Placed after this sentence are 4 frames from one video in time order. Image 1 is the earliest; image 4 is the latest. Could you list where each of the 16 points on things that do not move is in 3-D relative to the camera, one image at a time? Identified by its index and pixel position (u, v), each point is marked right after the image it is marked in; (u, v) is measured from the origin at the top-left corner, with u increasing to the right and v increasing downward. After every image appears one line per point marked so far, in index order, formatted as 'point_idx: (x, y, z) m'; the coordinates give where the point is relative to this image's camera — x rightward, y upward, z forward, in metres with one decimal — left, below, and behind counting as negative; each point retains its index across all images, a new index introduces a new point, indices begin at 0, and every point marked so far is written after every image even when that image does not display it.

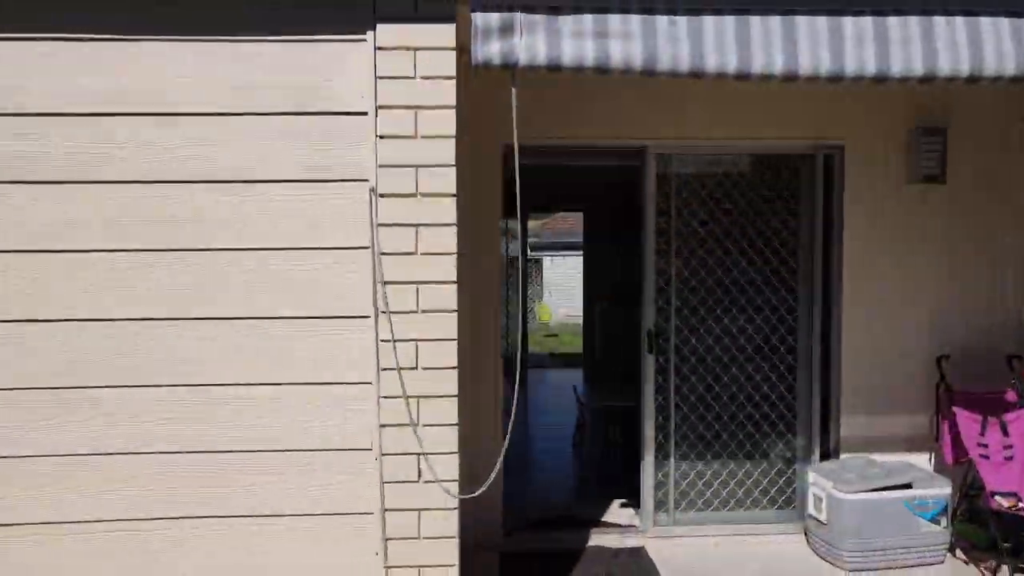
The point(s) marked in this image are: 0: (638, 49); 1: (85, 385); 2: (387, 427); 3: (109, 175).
0: (+0.8, +1.6, +4.7) m
1: (-2.8, -0.6, +4.8) m
2: (-0.8, -0.9, +4.9) m
3: (-2.6, +0.7, +4.8) m
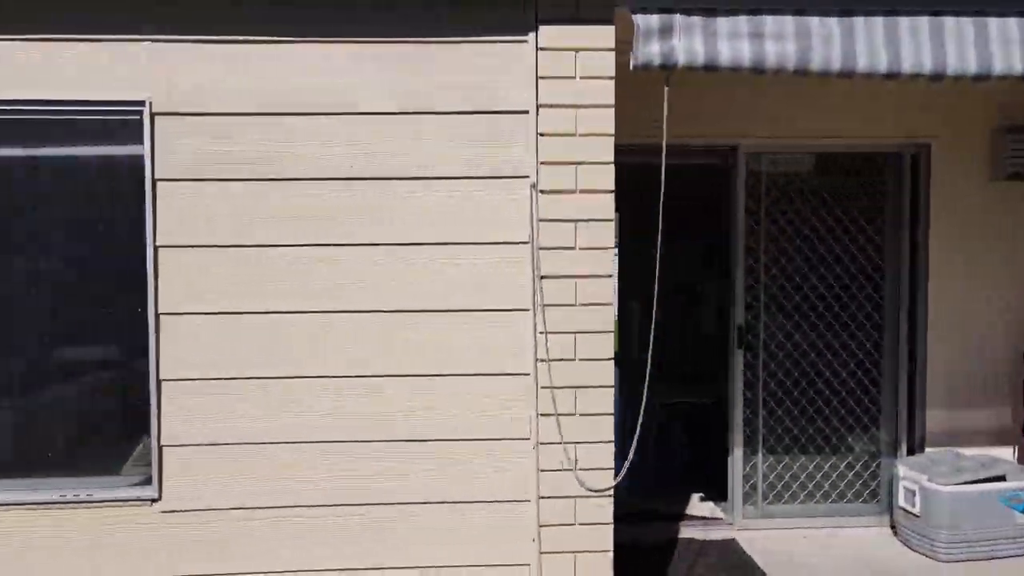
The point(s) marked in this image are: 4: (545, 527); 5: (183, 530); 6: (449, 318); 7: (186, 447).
0: (+1.9, +1.6, +4.9) m
1: (-1.8, -0.6, +5.0) m
2: (+0.2, -0.9, +5.0) m
3: (-1.6, +0.8, +4.9) m
4: (+0.2, -1.7, +5.1) m
5: (-2.2, -1.6, +5.0) m
6: (-0.4, -0.2, +5.0) m
7: (-2.2, -1.1, +5.0) m
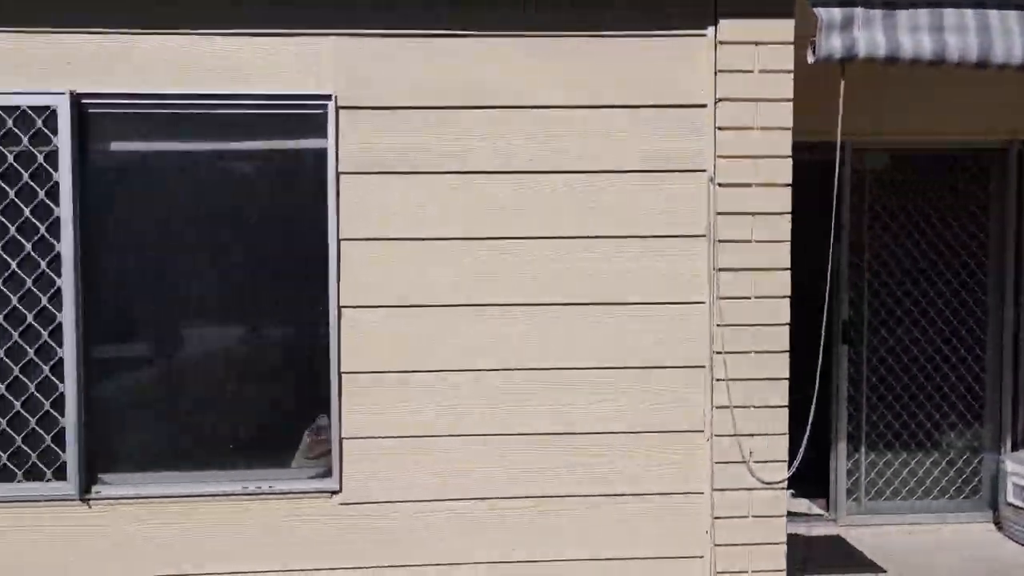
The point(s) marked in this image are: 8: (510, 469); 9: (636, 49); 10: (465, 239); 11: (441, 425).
0: (+3.1, +1.6, +4.9) m
1: (-0.6, -0.6, +5.0) m
2: (+1.4, -0.8, +5.0) m
3: (-0.4, +0.8, +5.0) m
4: (+1.4, -1.6, +5.1) m
5: (-1.0, -1.6, +5.0) m
6: (+0.8, -0.2, +5.0) m
7: (-1.0, -1.0, +5.0) m
8: (0.0, -1.2, +5.1) m
9: (+0.8, +1.6, +5.0) m
10: (-0.3, +0.3, +5.0) m
11: (-0.5, -0.9, +5.0) m
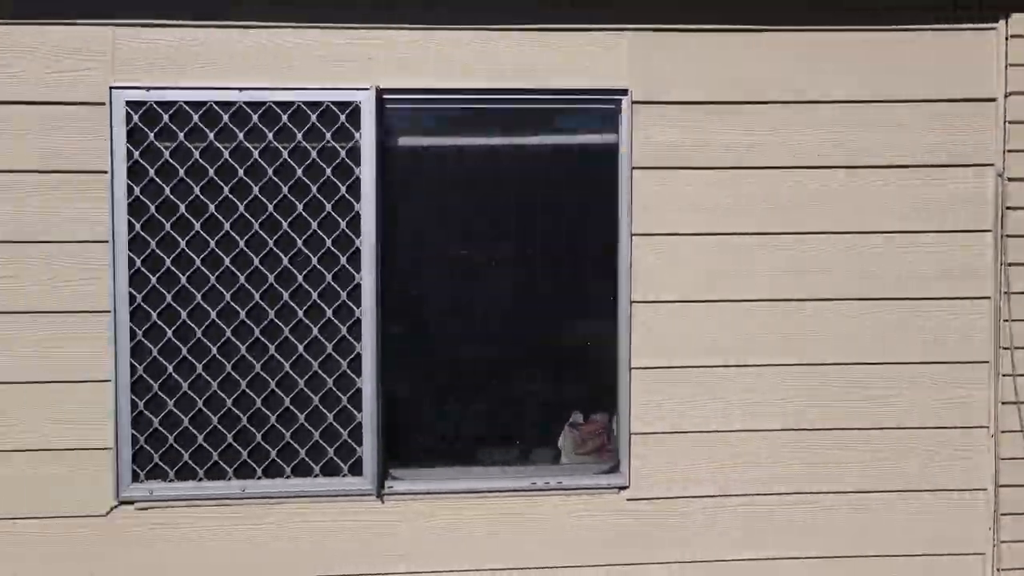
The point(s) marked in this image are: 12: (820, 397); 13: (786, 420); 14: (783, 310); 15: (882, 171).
0: (+5.0, +1.7, +4.9) m
1: (+1.4, -0.5, +5.0) m
2: (+3.4, -0.8, +5.0) m
3: (+1.6, +0.9, +4.9) m
4: (+3.4, -1.6, +5.1) m
5: (+0.9, -1.6, +5.0) m
6: (+2.7, -0.1, +5.0) m
7: (+0.9, -1.0, +5.0) m
8: (+1.9, -1.2, +5.0) m
9: (+2.8, +1.7, +4.9) m
10: (+1.6, +0.4, +5.0) m
11: (+1.5, -0.9, +5.0) m
12: (+2.1, -0.7, +5.0) m
13: (+1.9, -0.9, +5.0) m
14: (+1.8, -0.1, +5.0) m
15: (+2.5, +0.8, +5.0) m
